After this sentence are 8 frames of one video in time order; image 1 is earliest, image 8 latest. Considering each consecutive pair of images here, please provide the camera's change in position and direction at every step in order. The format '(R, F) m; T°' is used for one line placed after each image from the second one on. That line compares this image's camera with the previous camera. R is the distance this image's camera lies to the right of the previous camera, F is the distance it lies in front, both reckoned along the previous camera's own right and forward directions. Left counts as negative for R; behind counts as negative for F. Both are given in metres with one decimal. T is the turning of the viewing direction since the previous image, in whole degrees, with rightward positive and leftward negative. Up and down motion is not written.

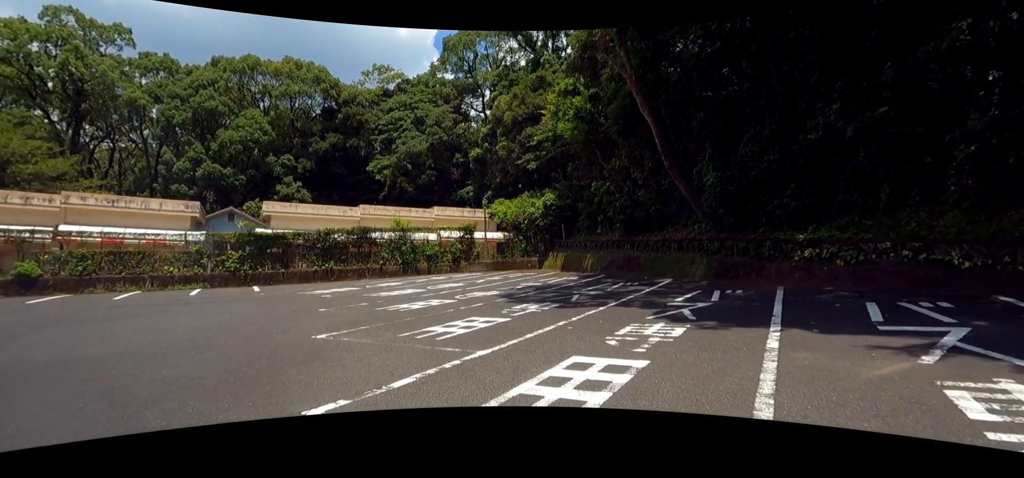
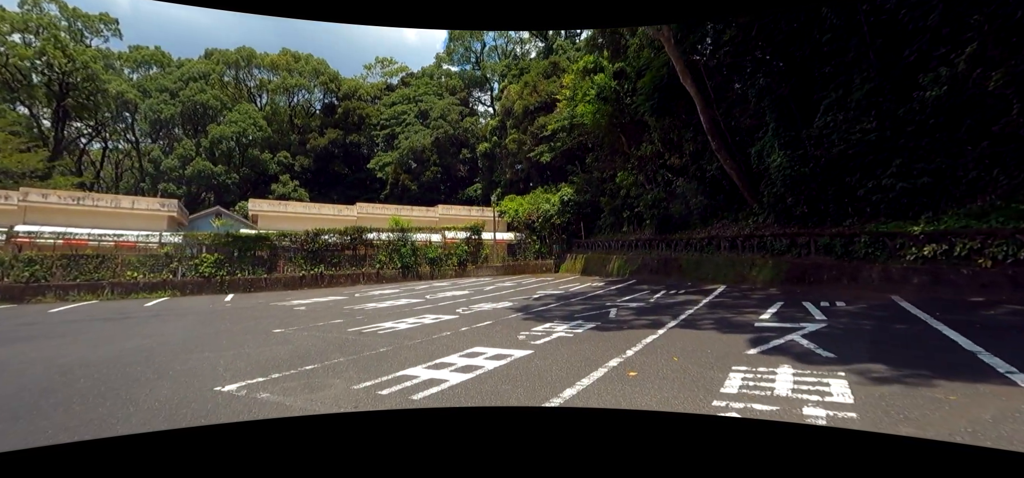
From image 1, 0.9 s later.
(-0.1, +2.3) m; -1°
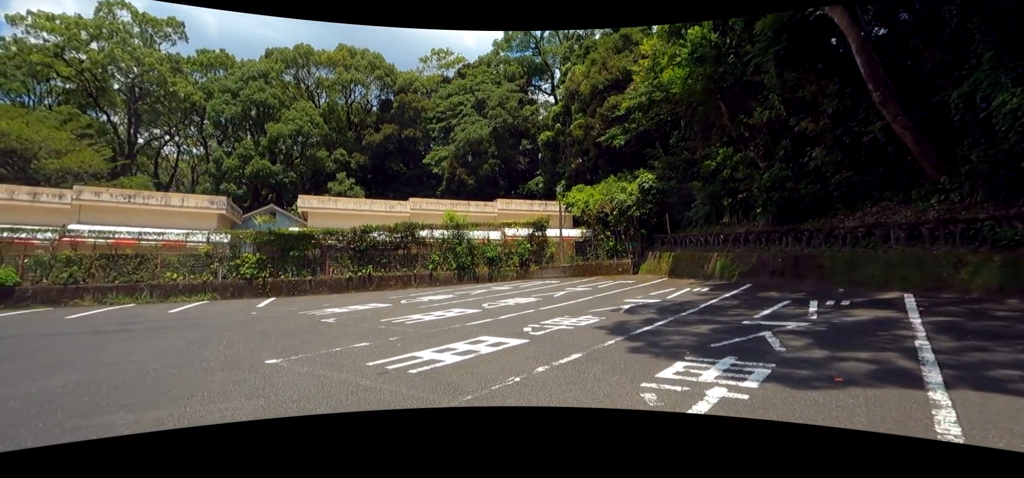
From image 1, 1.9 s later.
(-0.4, +2.4) m; -8°
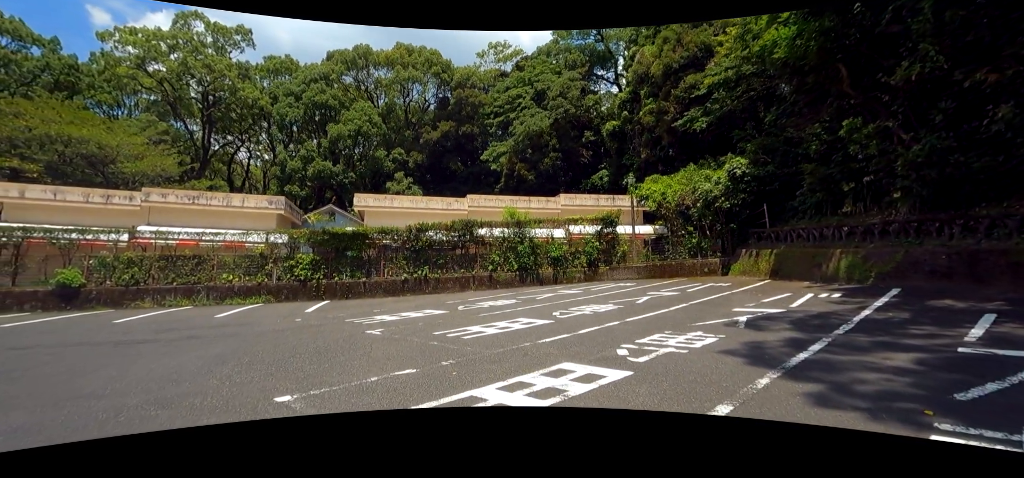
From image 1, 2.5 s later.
(-0.3, +1.5) m; -7°
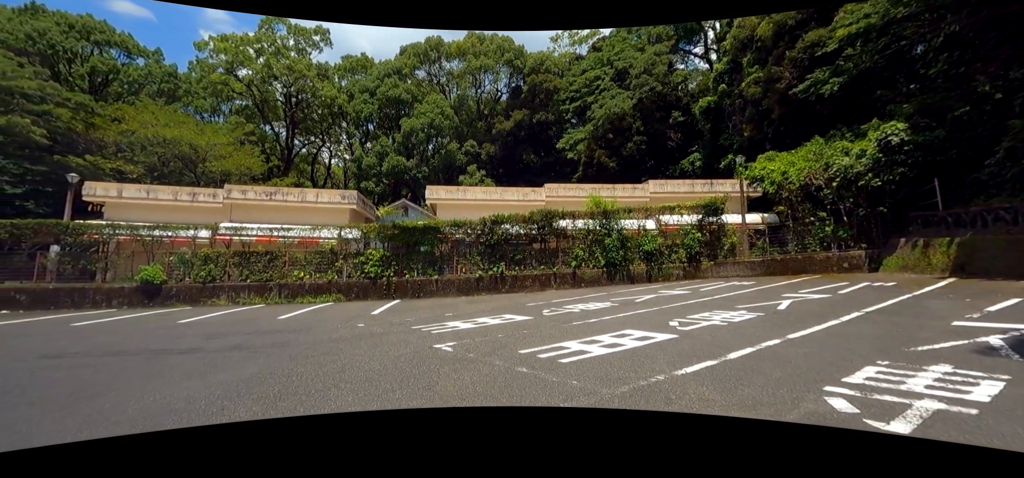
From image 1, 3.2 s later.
(-0.4, +1.6) m; -9°
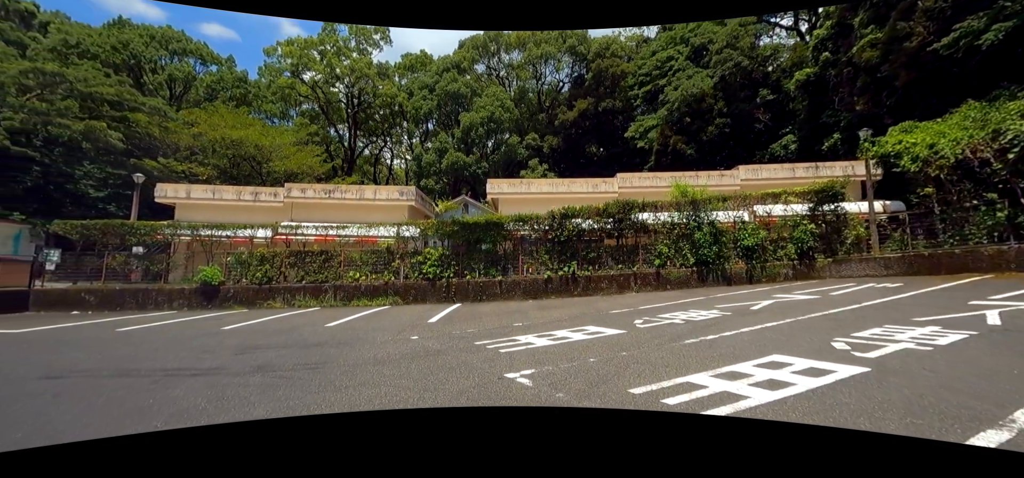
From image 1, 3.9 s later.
(-0.3, +1.4) m; -8°
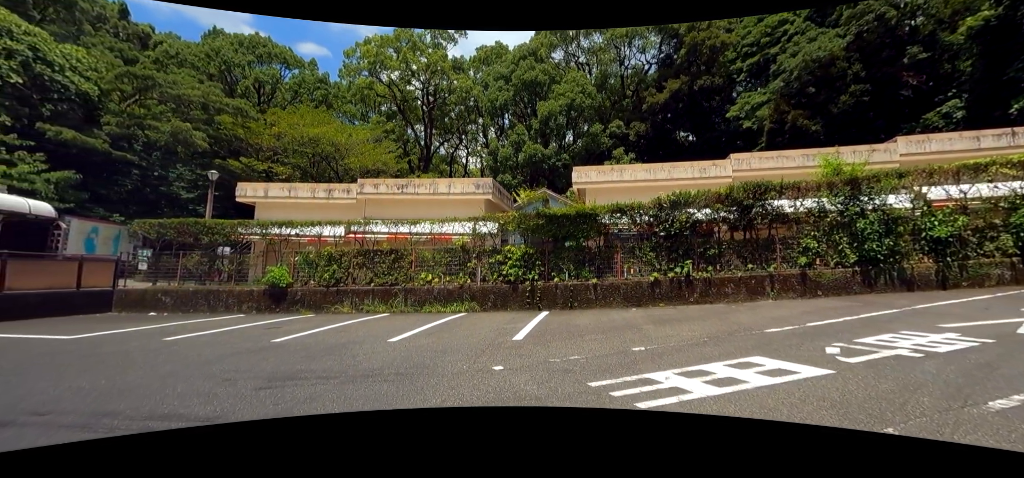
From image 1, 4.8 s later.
(-0.4, +1.7) m; -10°
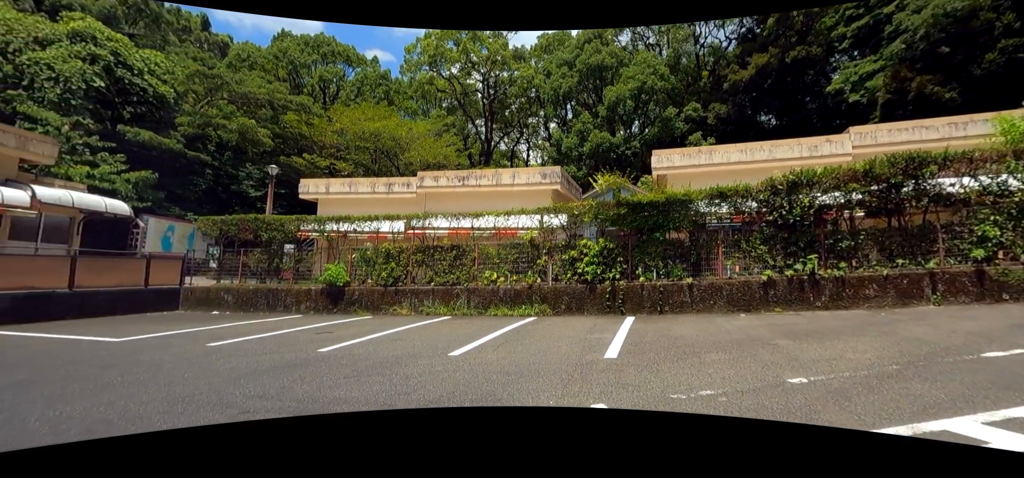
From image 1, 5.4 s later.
(-0.3, +1.2) m; -8°
